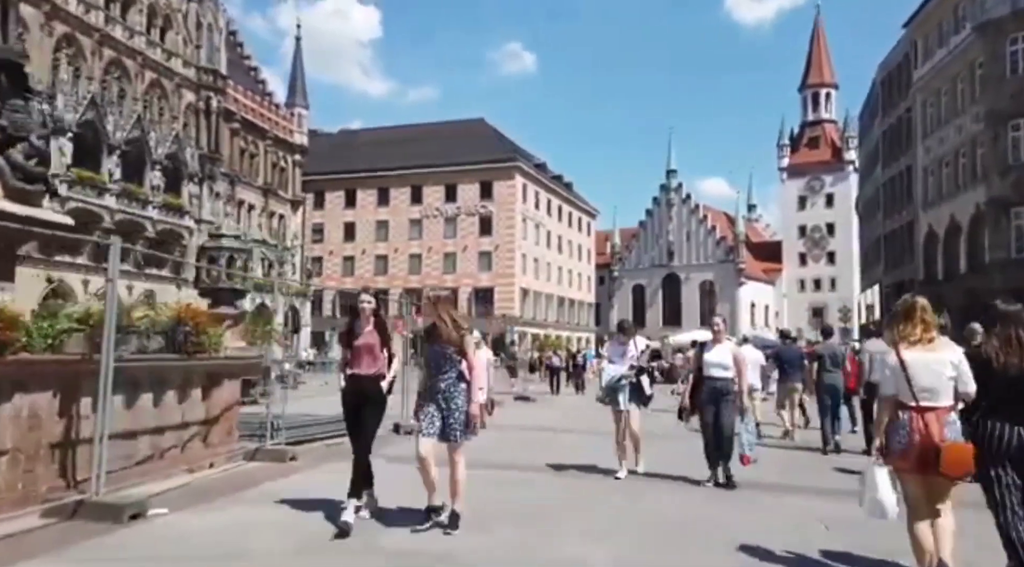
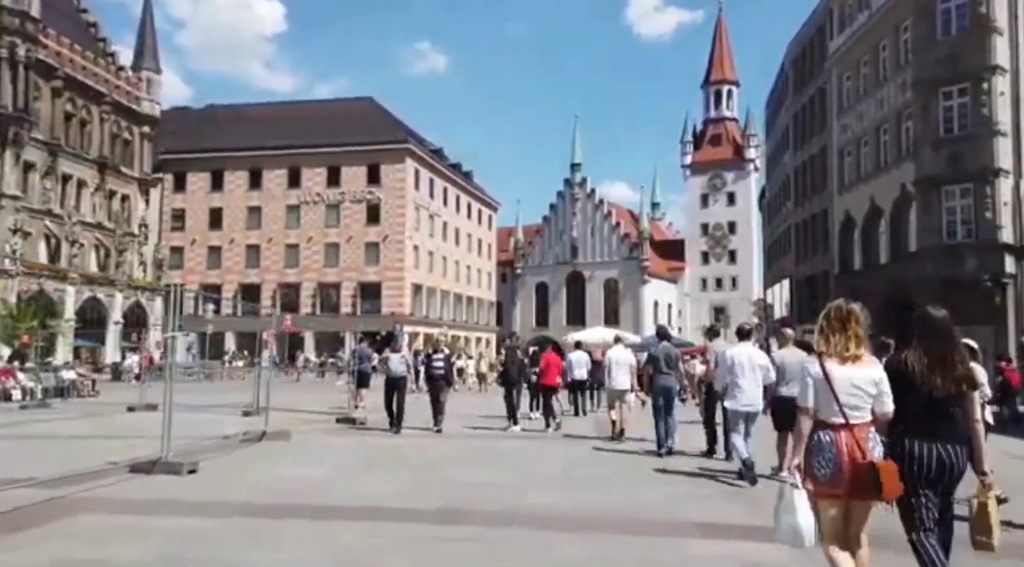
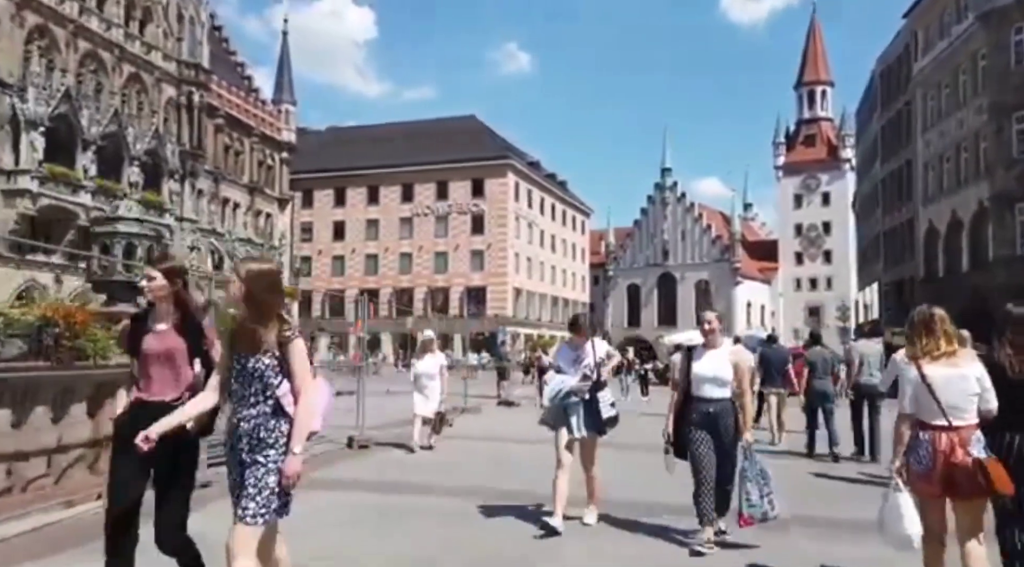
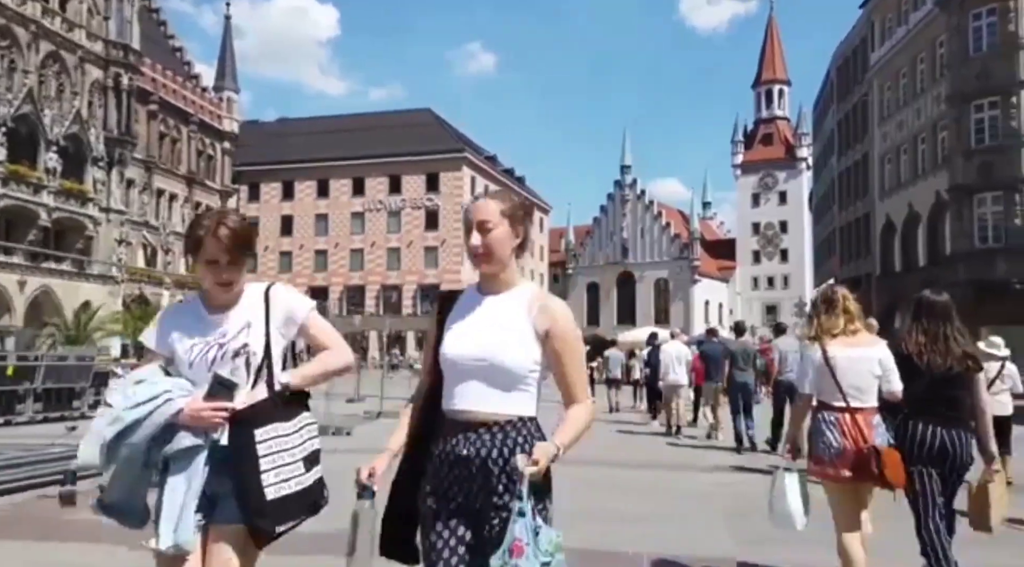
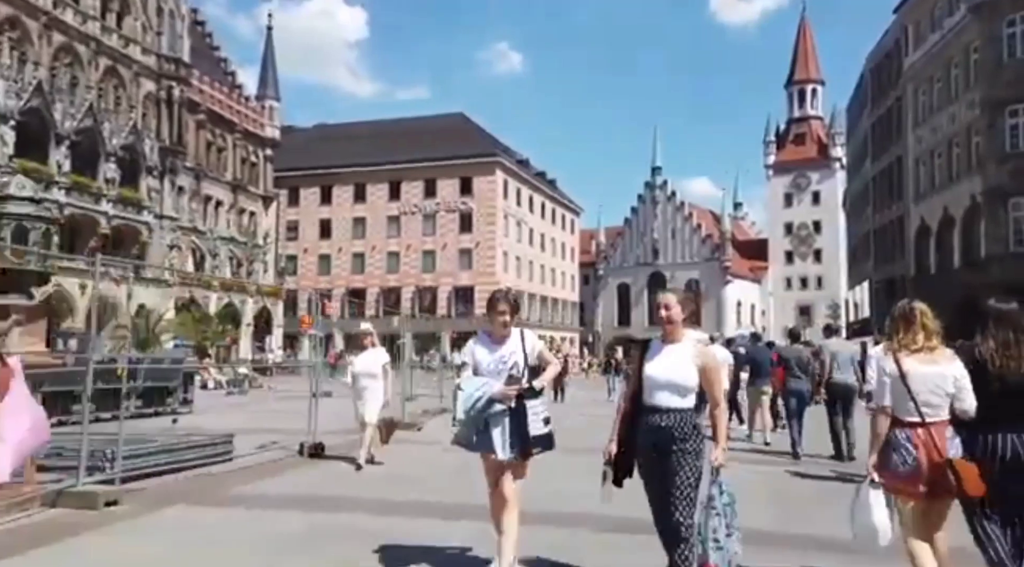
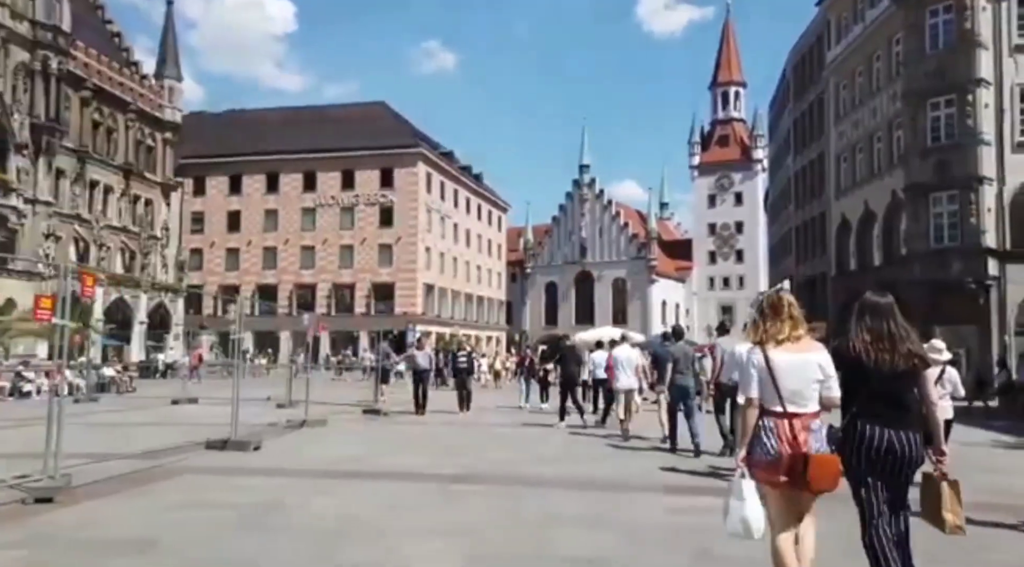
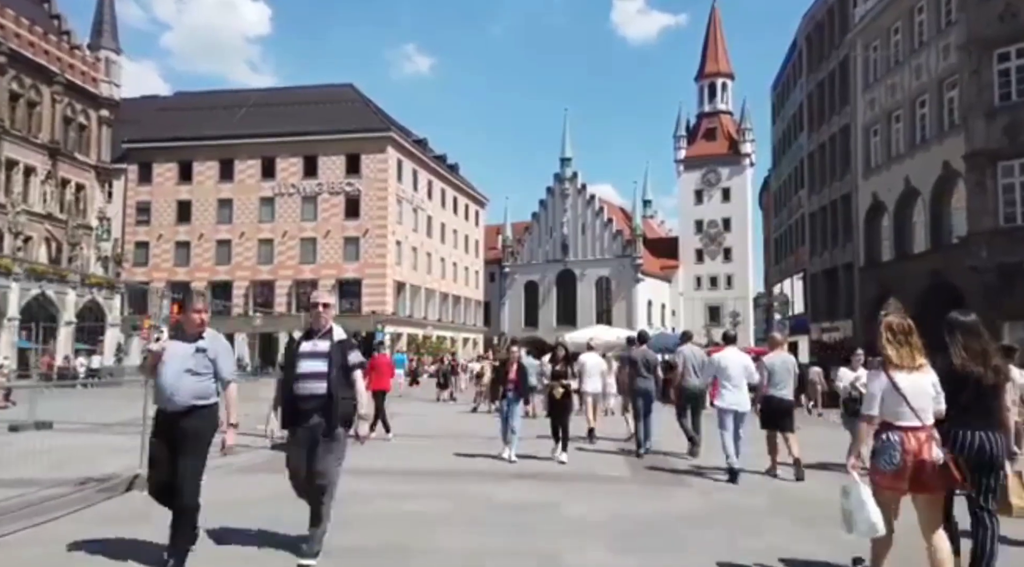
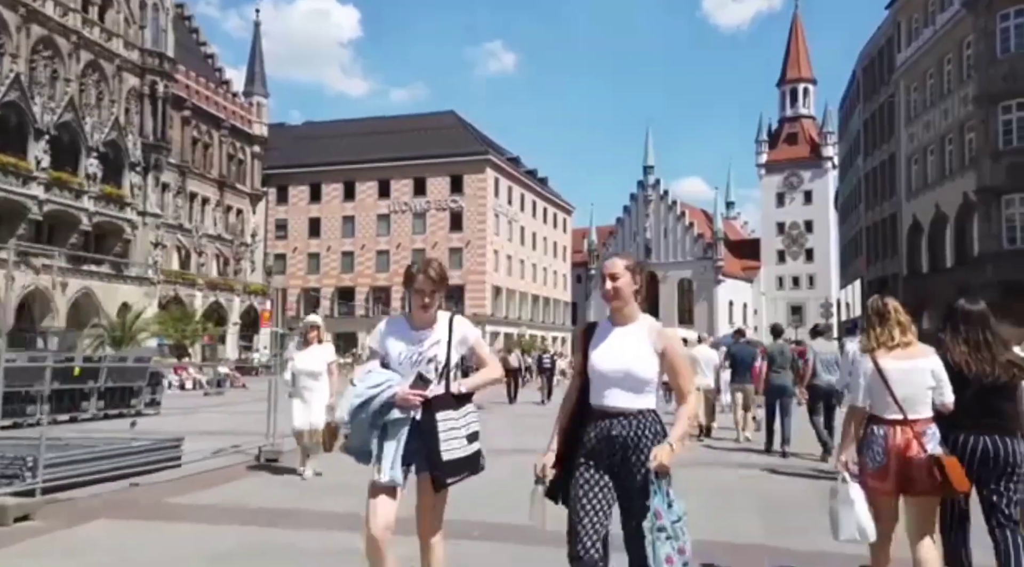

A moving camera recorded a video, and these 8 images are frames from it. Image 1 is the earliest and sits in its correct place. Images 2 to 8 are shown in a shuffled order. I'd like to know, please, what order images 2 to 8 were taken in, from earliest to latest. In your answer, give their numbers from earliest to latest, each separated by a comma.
3, 5, 8, 4, 6, 2, 7
